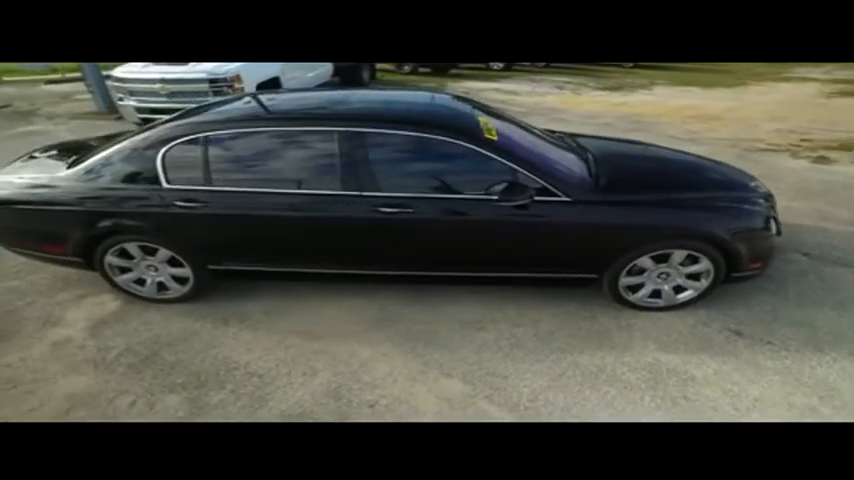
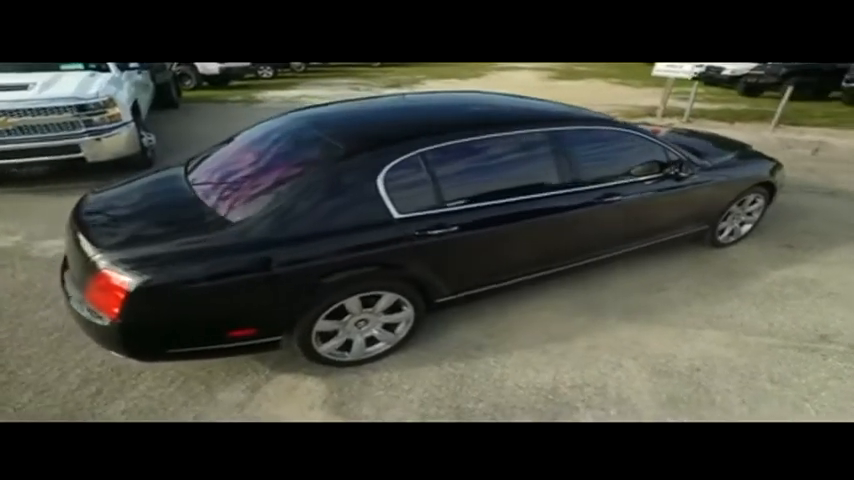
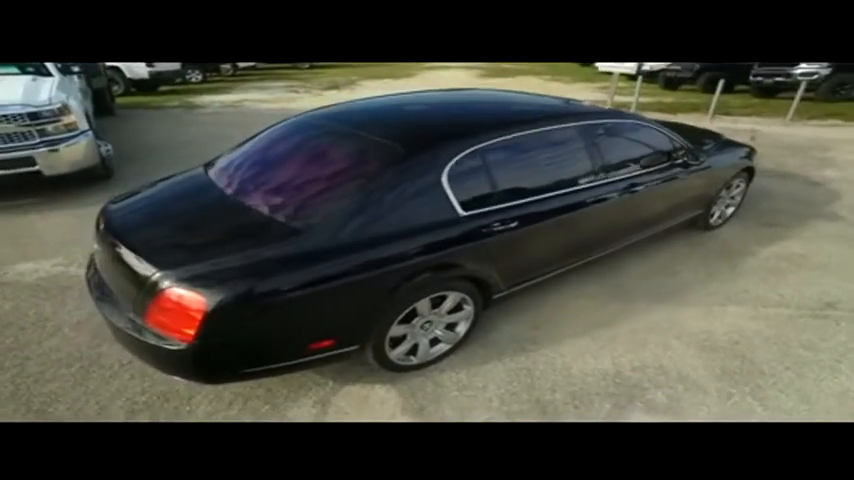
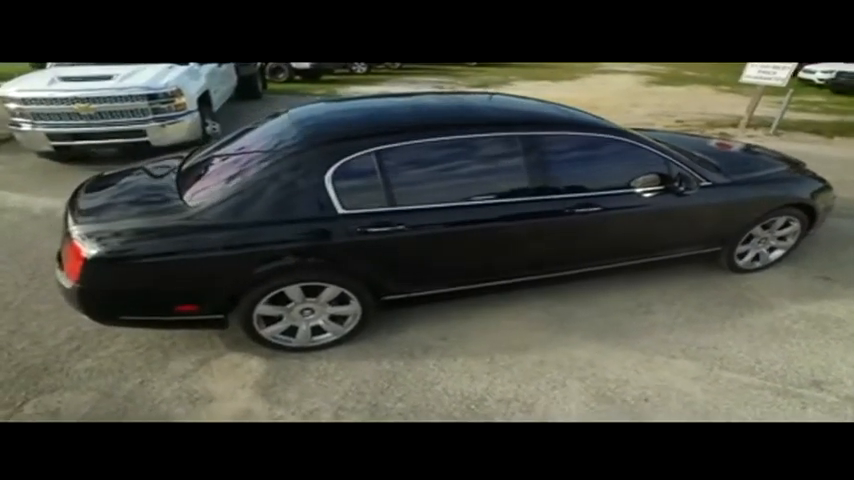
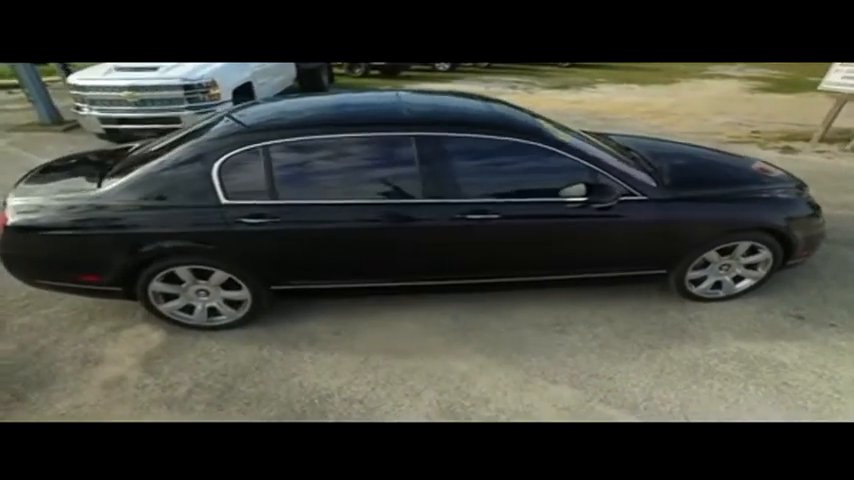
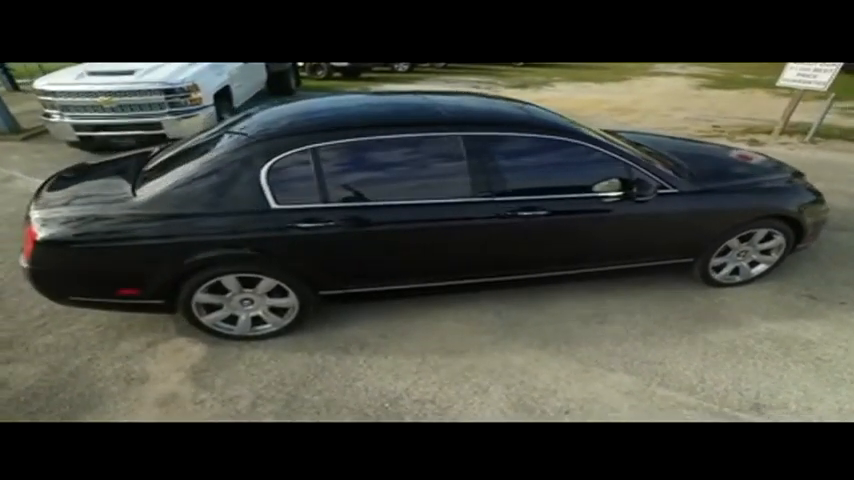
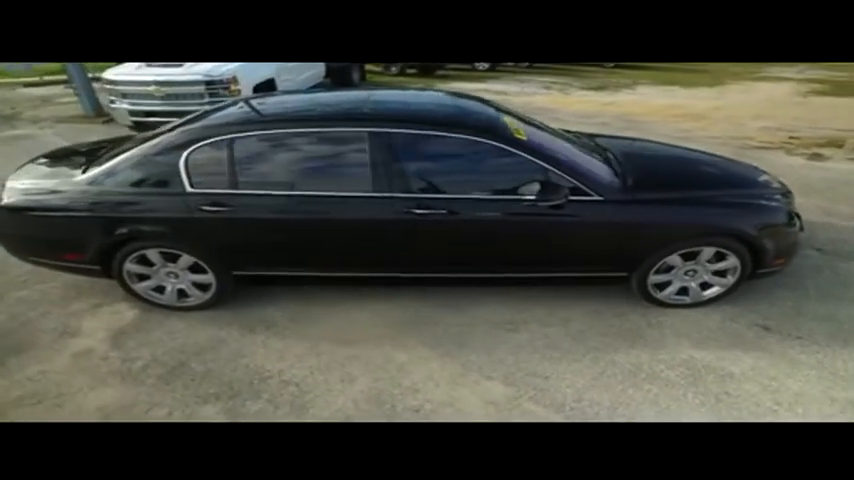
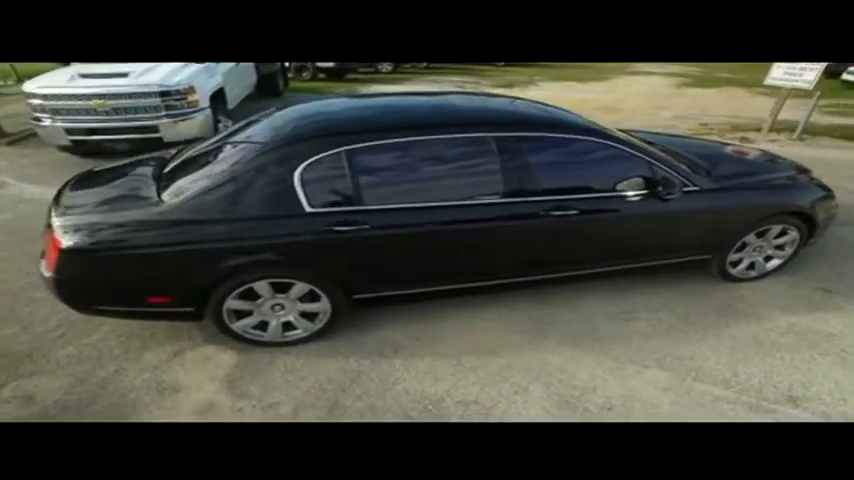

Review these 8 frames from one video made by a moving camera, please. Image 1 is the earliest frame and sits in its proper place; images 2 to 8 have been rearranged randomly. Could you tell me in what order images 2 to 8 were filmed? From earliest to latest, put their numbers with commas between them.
7, 5, 6, 8, 4, 2, 3
